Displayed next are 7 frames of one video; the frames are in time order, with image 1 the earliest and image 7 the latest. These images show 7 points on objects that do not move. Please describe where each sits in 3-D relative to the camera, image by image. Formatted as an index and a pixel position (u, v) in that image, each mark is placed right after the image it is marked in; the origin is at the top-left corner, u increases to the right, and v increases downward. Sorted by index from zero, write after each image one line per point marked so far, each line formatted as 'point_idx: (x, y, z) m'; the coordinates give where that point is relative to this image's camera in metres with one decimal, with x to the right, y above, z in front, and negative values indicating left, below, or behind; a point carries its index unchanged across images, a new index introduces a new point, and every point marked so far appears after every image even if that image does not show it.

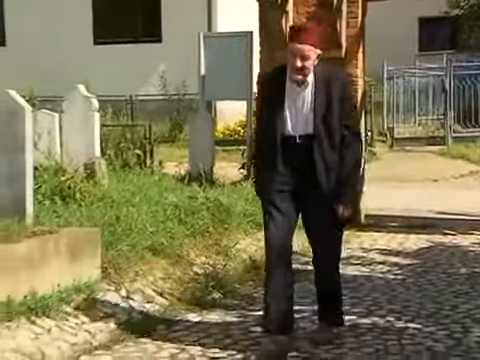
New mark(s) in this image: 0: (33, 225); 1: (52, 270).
0: (-1.5, -0.3, +5.6) m
1: (-1.4, -0.6, +5.5) m
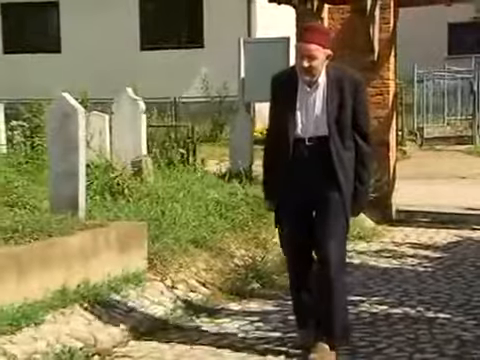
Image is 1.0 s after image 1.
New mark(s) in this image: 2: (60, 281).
0: (-1.2, -0.3, +6.0) m
1: (-1.1, -0.6, +5.9) m
2: (-1.3, -0.8, +5.5) m
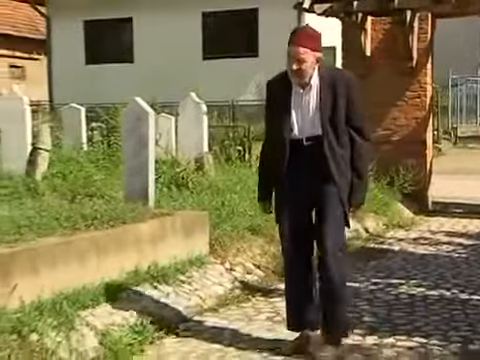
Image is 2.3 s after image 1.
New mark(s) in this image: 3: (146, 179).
0: (-0.8, -0.3, +6.8) m
1: (-0.6, -0.6, +6.6) m
2: (-0.9, -0.7, +6.3) m
3: (-0.9, 0.0, +6.8) m
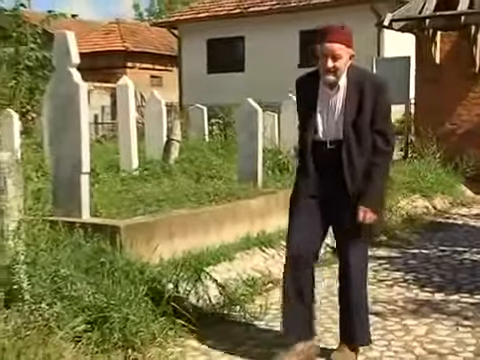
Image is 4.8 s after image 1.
0: (+0.2, -0.1, +8.3) m
1: (+0.4, -0.4, +8.2) m
2: (0.0, -0.5, +7.9) m
3: (+0.1, +0.2, +8.3) m
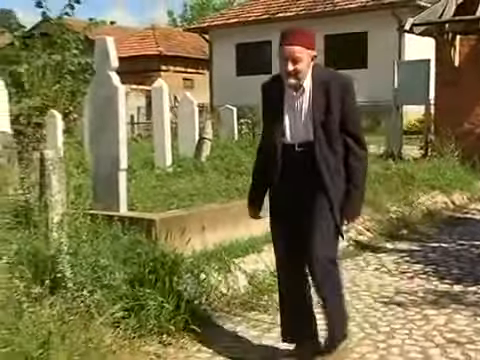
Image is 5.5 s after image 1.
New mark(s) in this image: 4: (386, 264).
0: (+0.5, -0.1, +8.7) m
1: (+0.7, -0.4, +8.6) m
2: (+0.3, -0.5, +8.3) m
3: (+0.5, +0.2, +8.7) m
4: (+1.6, -0.9, +8.1) m
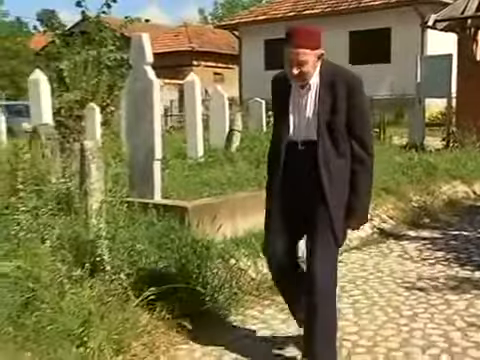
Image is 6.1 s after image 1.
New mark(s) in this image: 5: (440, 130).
0: (+0.9, +0.1, +9.1) m
1: (+1.0, -0.3, +8.9) m
2: (+0.7, -0.4, +8.7) m
3: (+0.8, +0.3, +9.1) m
4: (+1.9, -0.8, +8.5) m
5: (+5.2, +1.3, +19.2) m
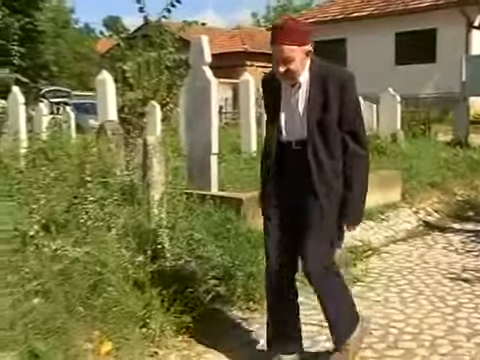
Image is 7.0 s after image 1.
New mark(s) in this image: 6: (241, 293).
0: (+1.5, +0.1, +9.5) m
1: (+1.6, -0.2, +9.3) m
2: (+1.3, -0.3, +9.1) m
3: (+1.5, +0.4, +9.5) m
4: (+2.5, -0.7, +8.8) m
5: (+6.5, +1.4, +19.3) m
6: (0.0, -1.0, +6.9) m
